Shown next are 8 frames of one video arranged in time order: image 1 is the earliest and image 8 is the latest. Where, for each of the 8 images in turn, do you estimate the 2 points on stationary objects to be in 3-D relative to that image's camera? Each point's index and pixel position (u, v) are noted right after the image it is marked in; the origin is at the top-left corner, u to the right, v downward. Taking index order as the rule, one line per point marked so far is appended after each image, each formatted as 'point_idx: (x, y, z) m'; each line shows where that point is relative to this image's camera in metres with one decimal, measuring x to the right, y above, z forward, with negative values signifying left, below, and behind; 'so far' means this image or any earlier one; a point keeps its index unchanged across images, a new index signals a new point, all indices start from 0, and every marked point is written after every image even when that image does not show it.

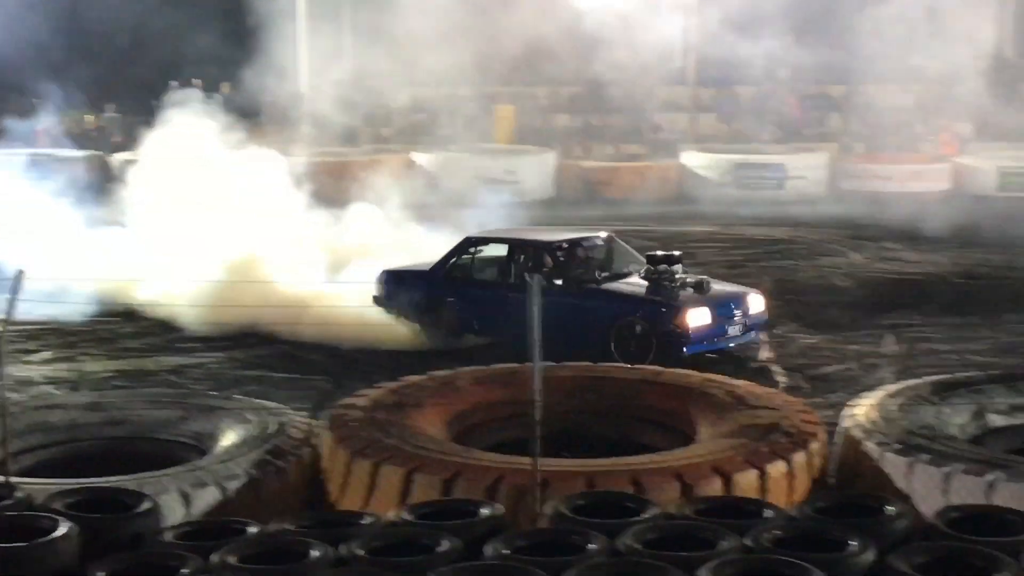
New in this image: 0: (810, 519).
0: (+0.8, -0.6, +3.1) m
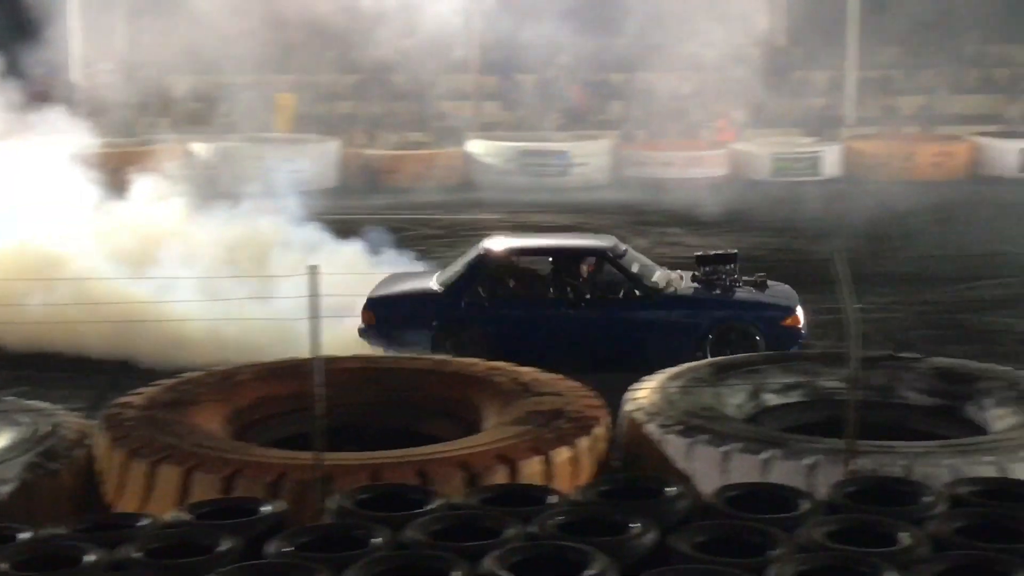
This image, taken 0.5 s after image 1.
0: (+0.2, -0.6, +3.1) m
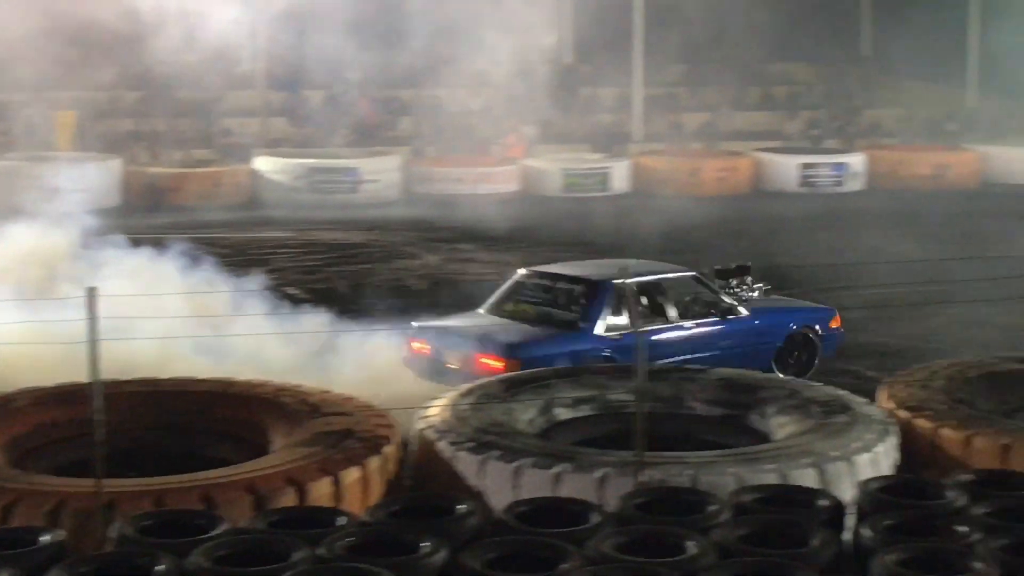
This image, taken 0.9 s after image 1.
0: (-0.3, -0.6, +3.0) m
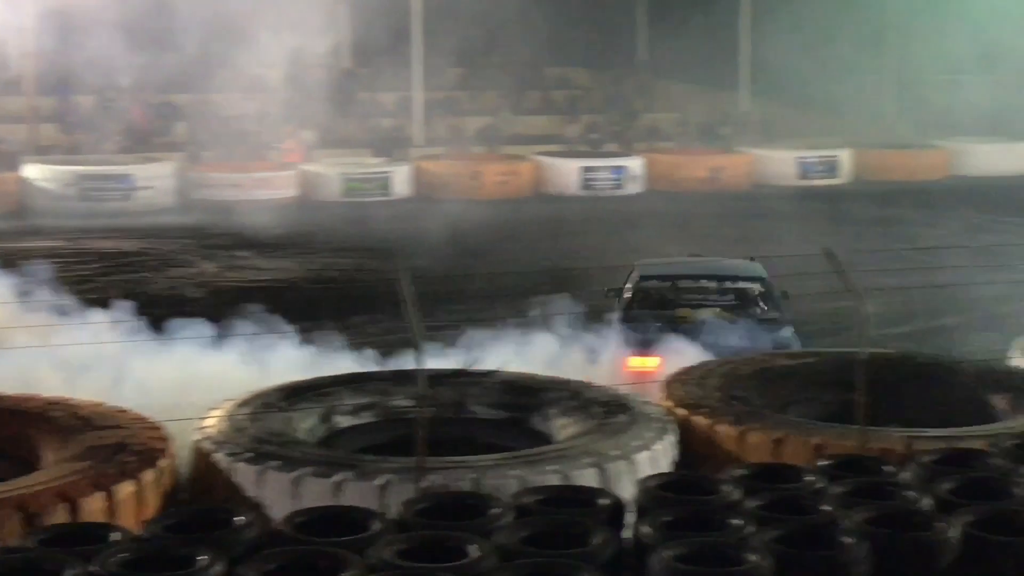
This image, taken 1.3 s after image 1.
0: (-0.9, -0.6, +3.0) m
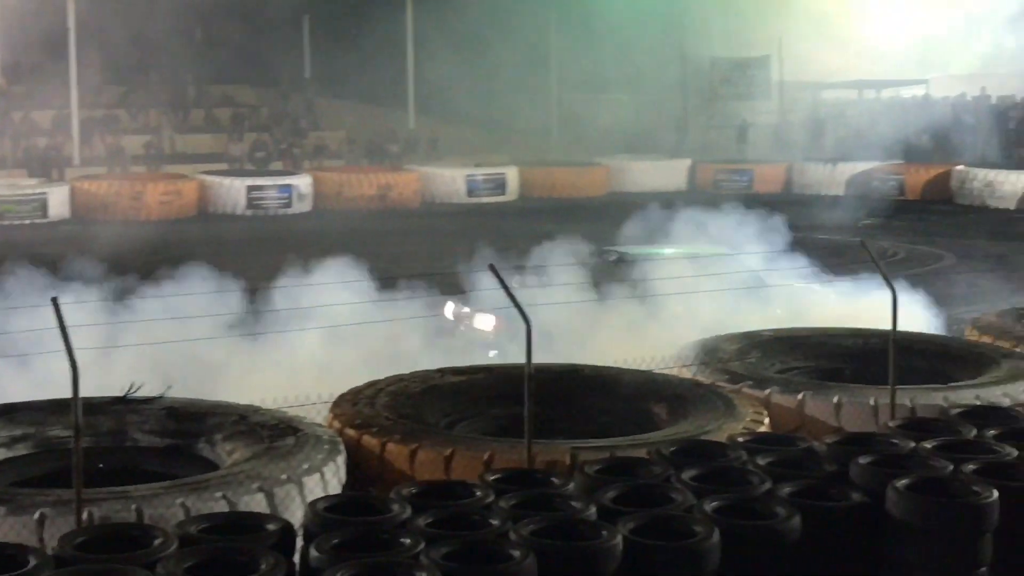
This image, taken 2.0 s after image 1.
0: (-1.8, -0.7, +2.8) m
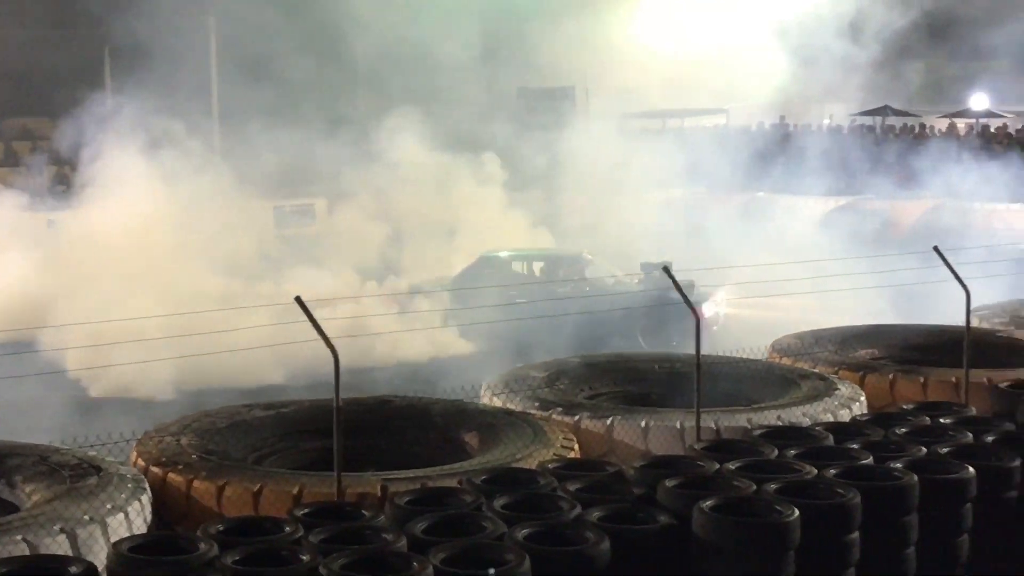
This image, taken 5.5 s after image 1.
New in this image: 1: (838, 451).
0: (-2.3, -0.8, +2.6) m
1: (+0.9, -0.5, +3.3) m
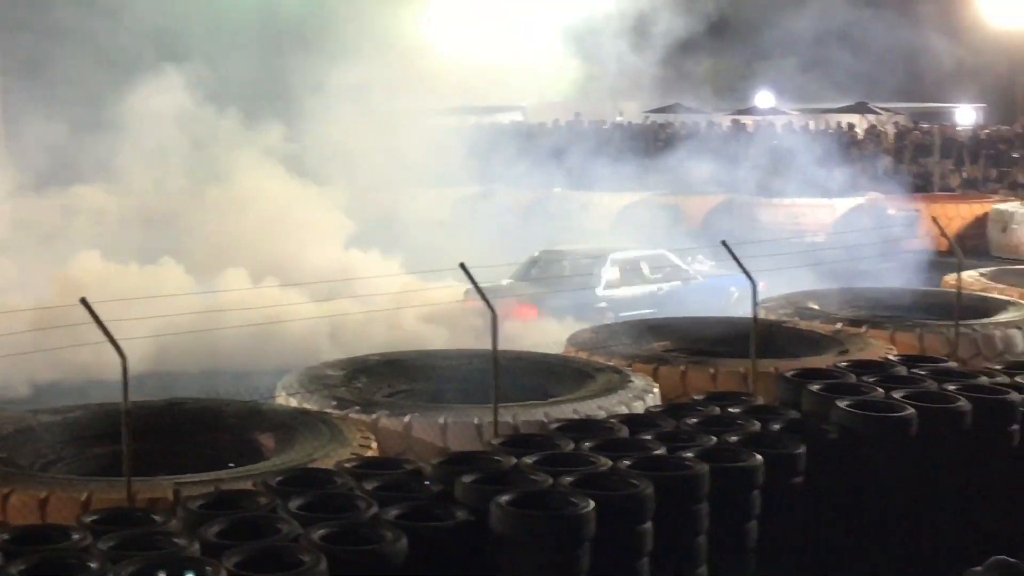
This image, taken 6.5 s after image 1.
0: (-2.8, -0.9, +2.4) m
1: (+0.3, -0.5, +3.4) m
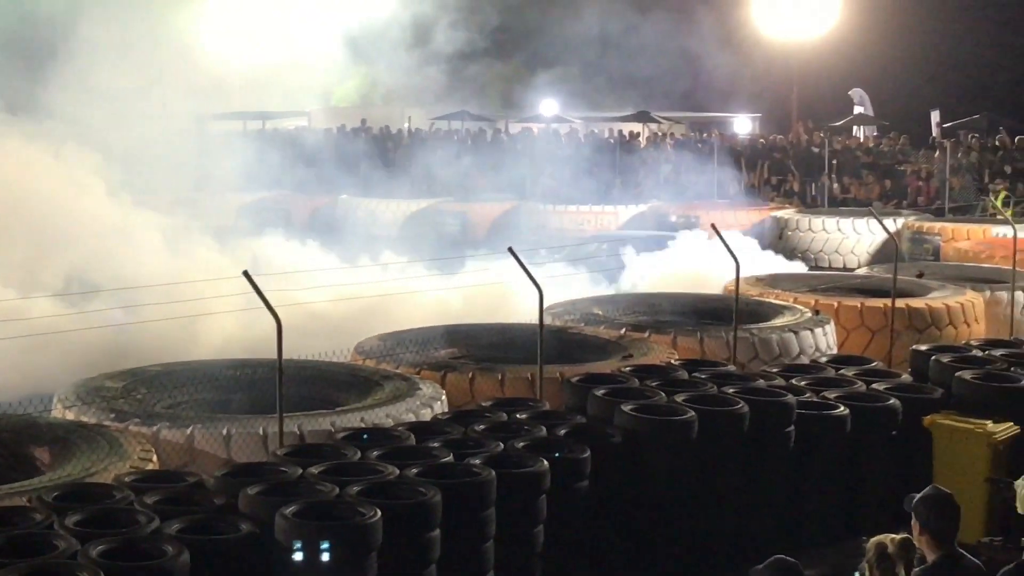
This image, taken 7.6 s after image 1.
0: (-3.3, -0.9, +2.2) m
1: (-0.3, -0.5, +3.4) m
